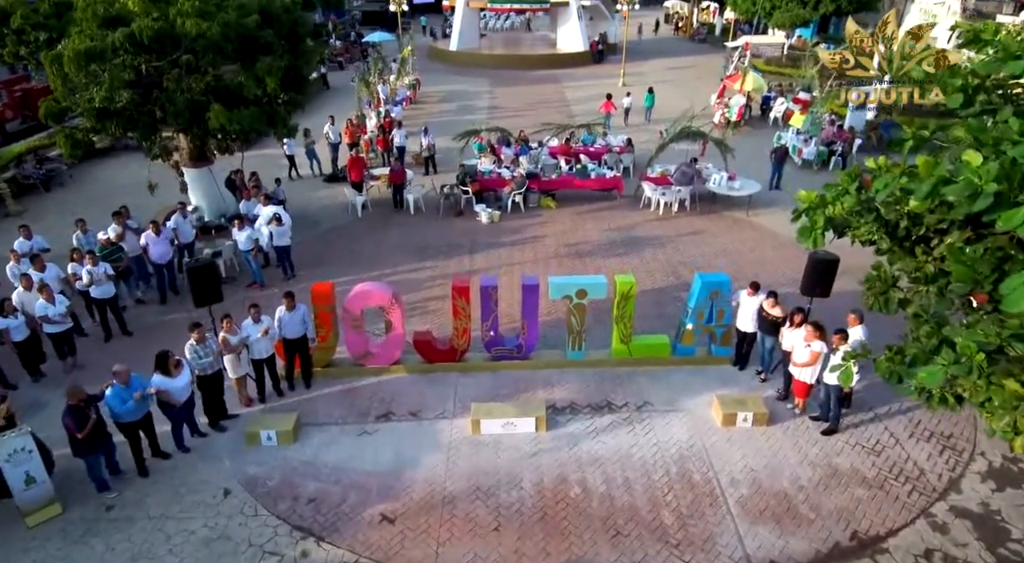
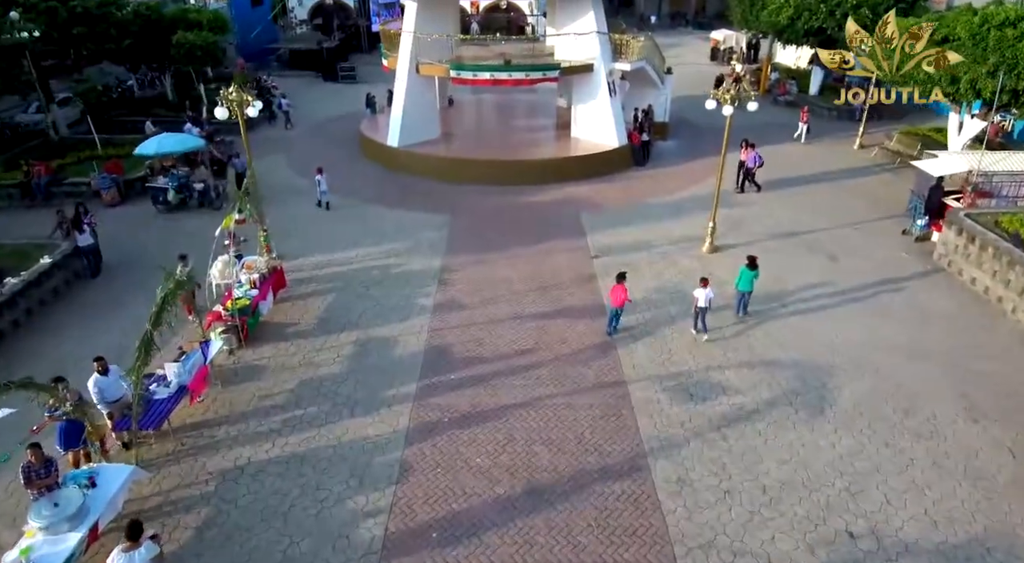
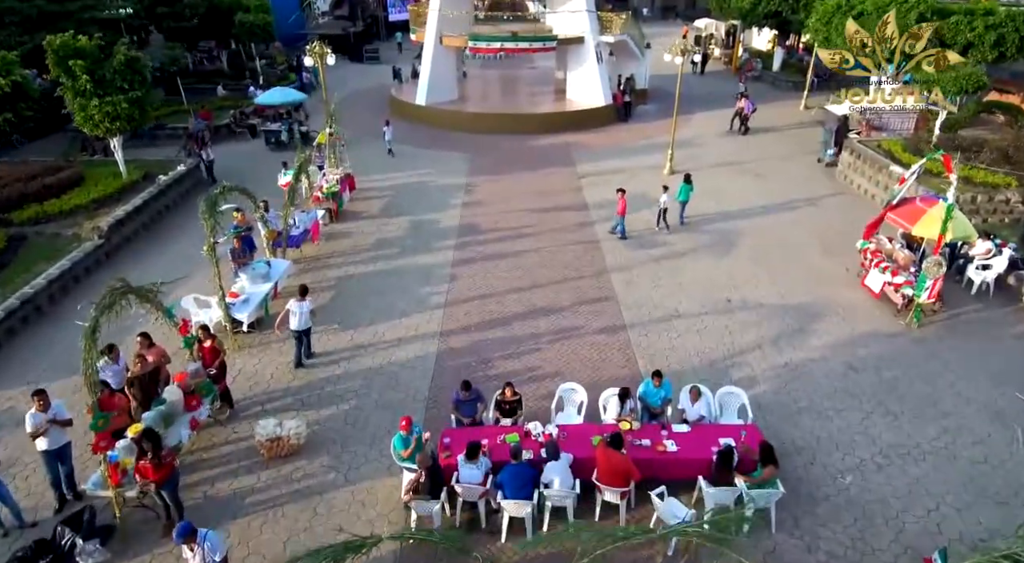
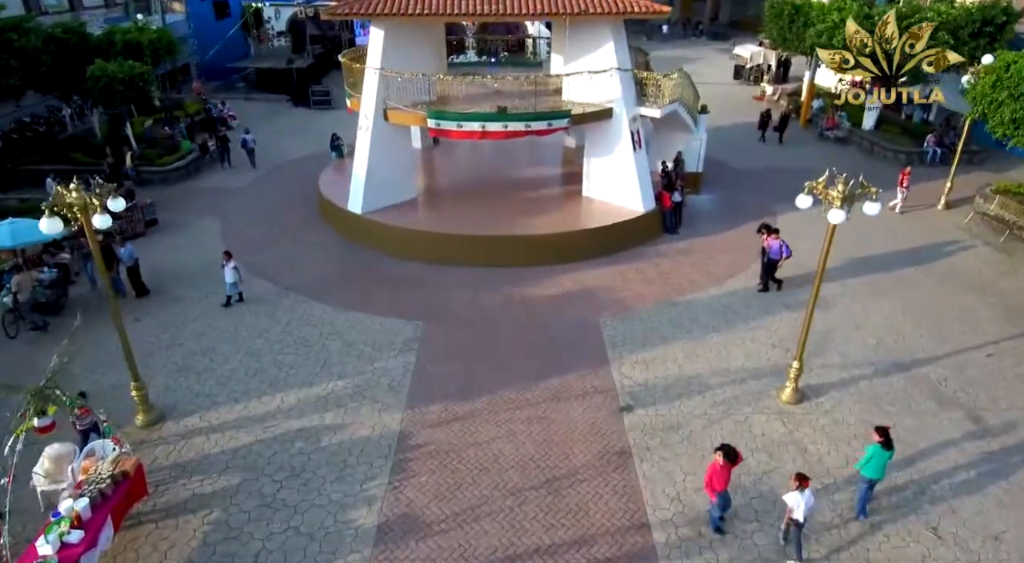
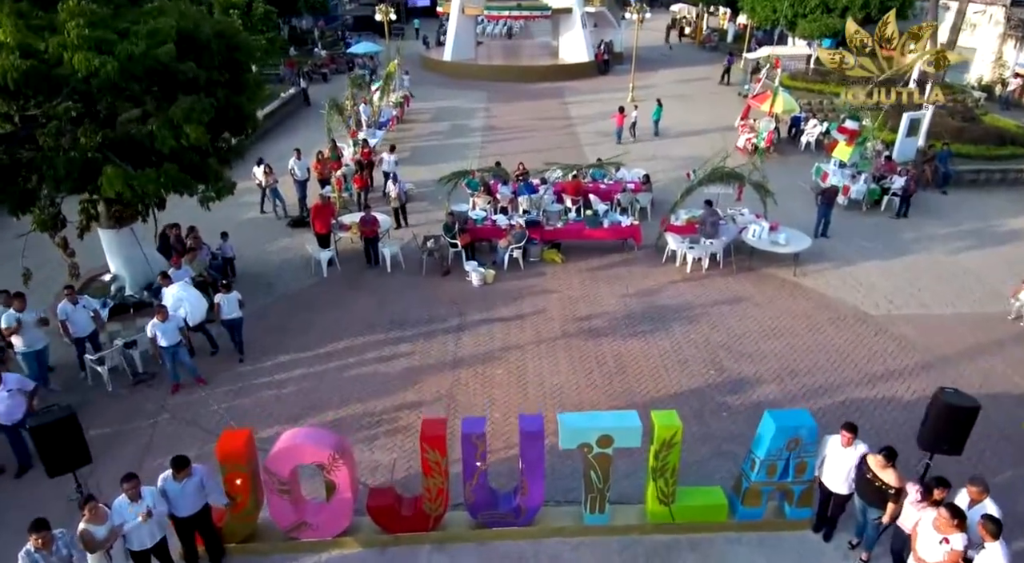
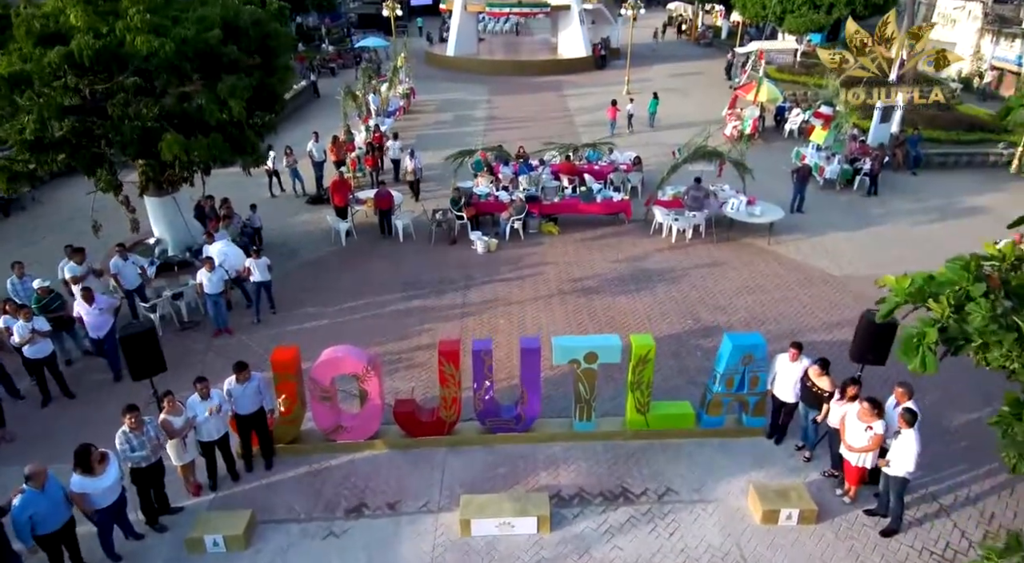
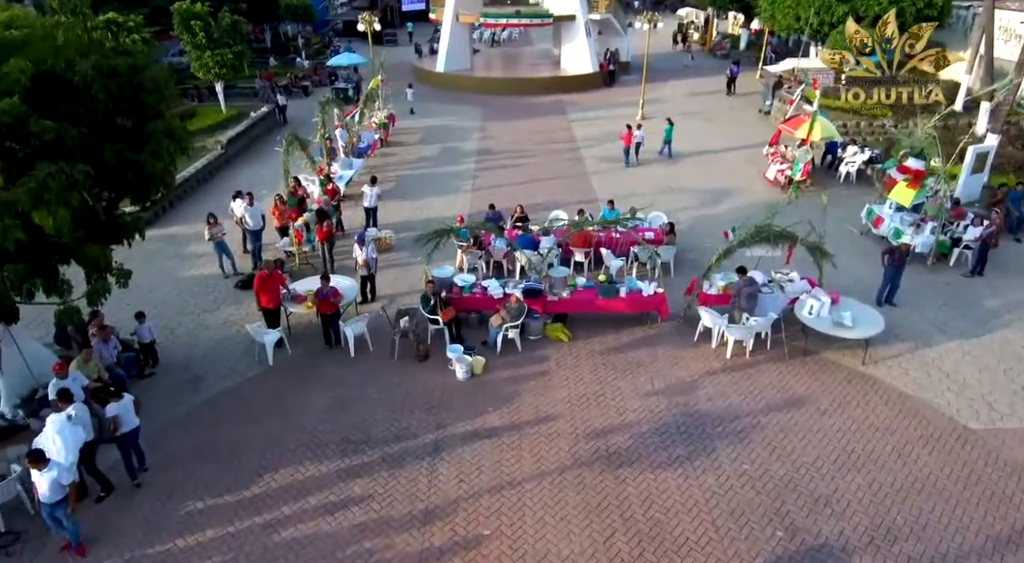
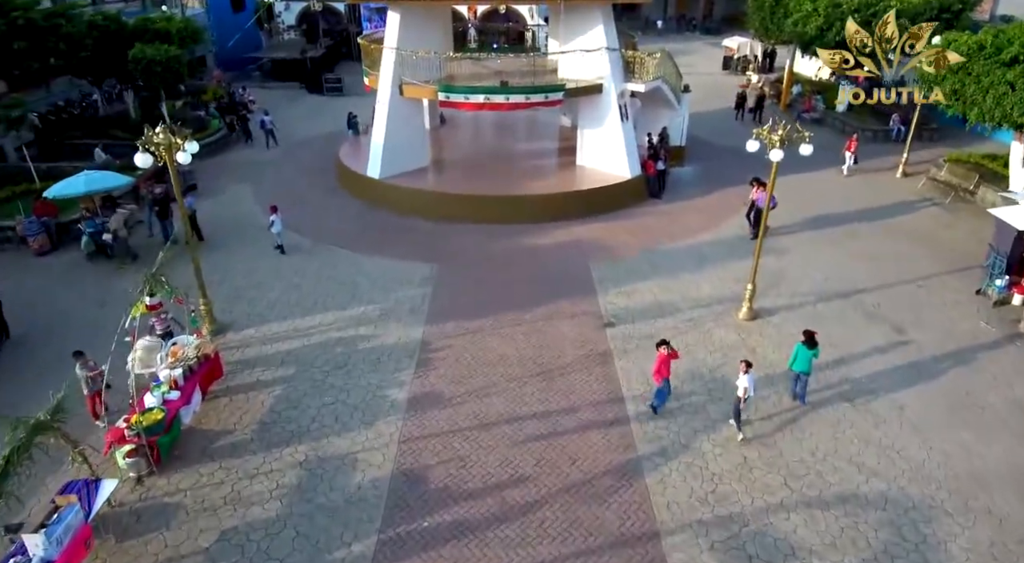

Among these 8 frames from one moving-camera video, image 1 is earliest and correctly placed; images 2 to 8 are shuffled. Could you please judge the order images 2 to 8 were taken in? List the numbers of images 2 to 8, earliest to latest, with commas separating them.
6, 5, 7, 3, 2, 8, 4
